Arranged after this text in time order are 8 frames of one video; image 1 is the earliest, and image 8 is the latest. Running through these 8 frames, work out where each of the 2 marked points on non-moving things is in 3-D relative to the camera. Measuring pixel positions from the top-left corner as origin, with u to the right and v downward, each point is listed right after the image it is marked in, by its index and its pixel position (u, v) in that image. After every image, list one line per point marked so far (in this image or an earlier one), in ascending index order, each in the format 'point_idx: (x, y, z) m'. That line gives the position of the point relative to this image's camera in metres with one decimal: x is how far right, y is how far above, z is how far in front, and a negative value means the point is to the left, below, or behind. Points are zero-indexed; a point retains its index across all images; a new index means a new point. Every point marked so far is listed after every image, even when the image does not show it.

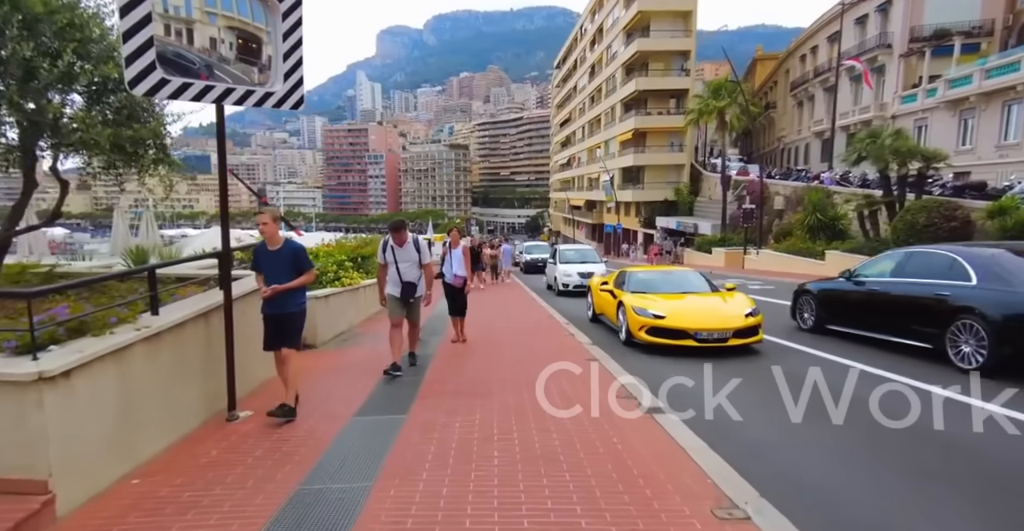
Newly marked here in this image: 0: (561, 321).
0: (+0.9, -1.1, +11.9) m
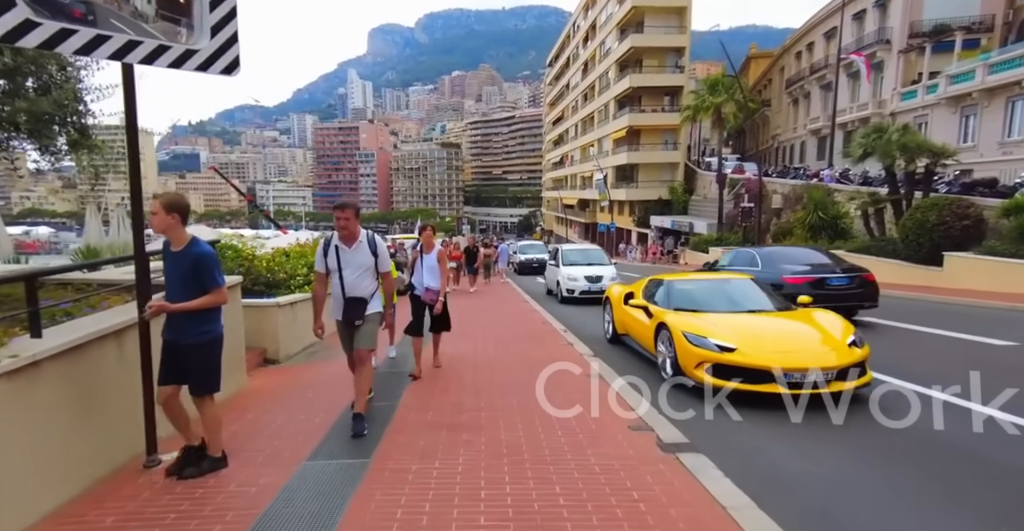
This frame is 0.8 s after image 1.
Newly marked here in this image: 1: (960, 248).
0: (+0.7, -1.1, +11.0) m
1: (+13.1, +0.5, +16.3) m
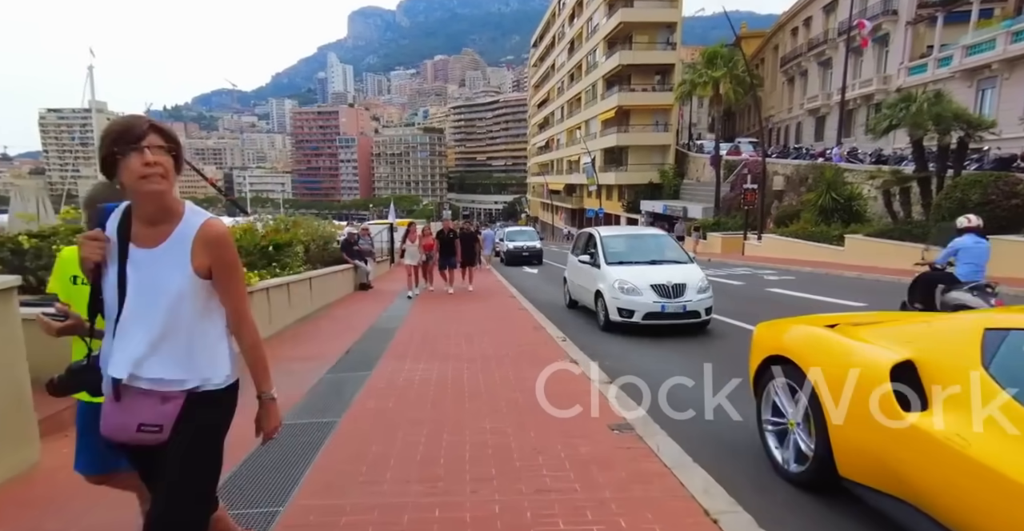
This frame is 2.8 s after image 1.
0: (+0.5, -1.0, +8.7) m
1: (+12.7, +0.9, +14.3) m
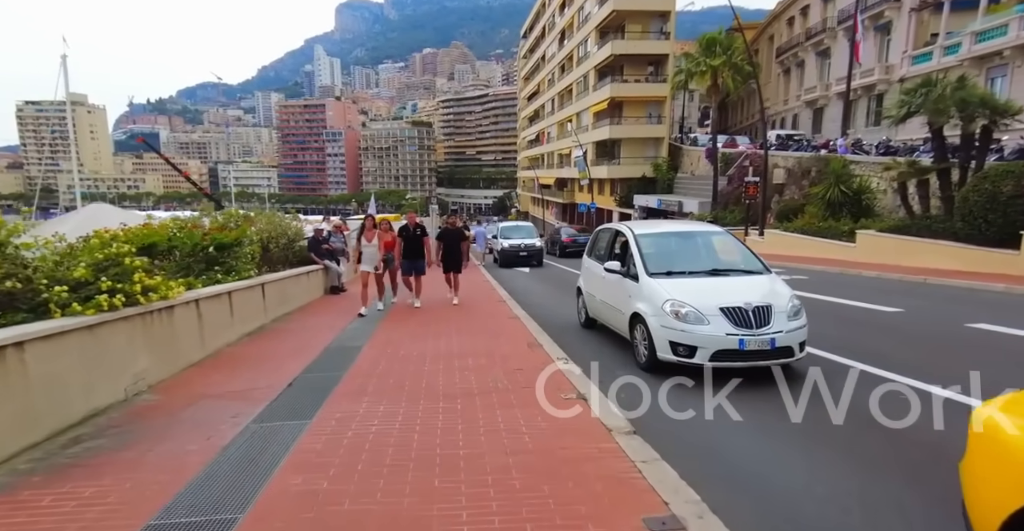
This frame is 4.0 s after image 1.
0: (+0.3, -1.0, +7.3) m
1: (+12.5, +0.9, +13.1) m
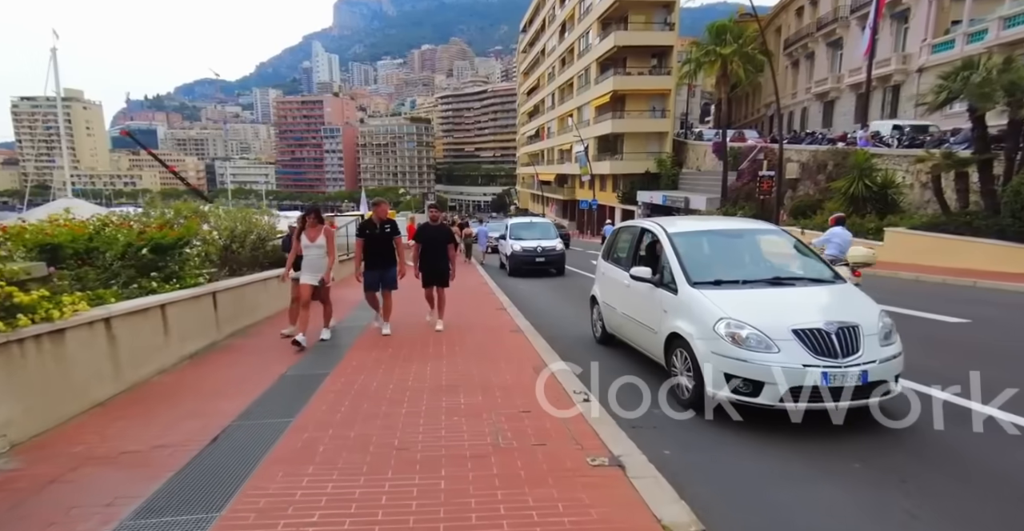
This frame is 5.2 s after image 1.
0: (+0.4, -1.1, +5.8) m
1: (+12.5, +0.9, +11.7) m
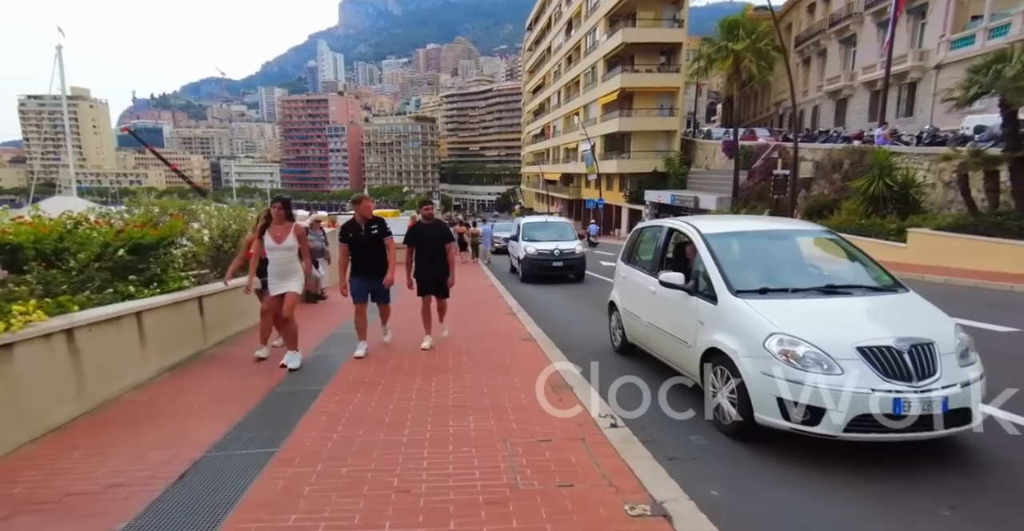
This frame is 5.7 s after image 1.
0: (+0.5, -1.1, +5.2) m
1: (+12.7, +0.8, +11.0) m
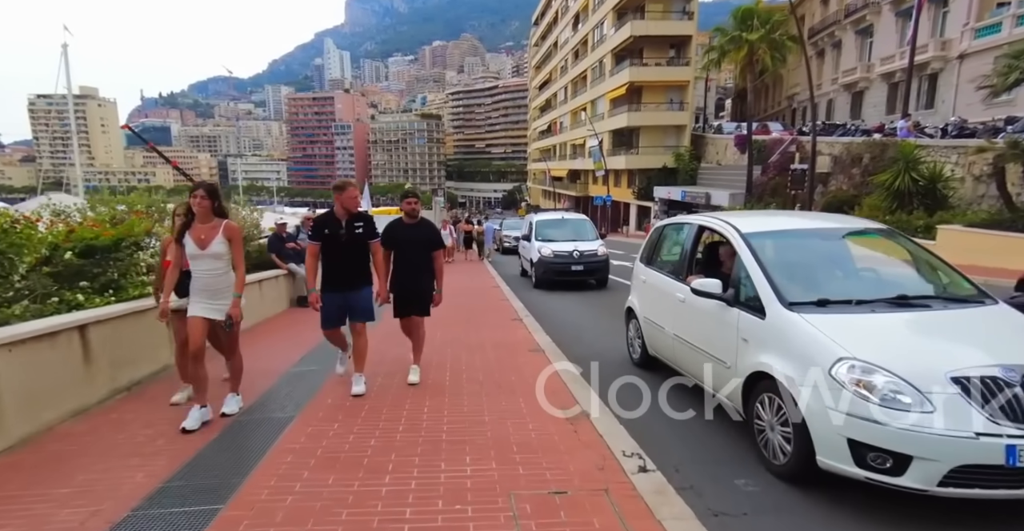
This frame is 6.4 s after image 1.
0: (+0.5, -1.1, +4.5) m
1: (+12.8, +0.8, +10.1) m
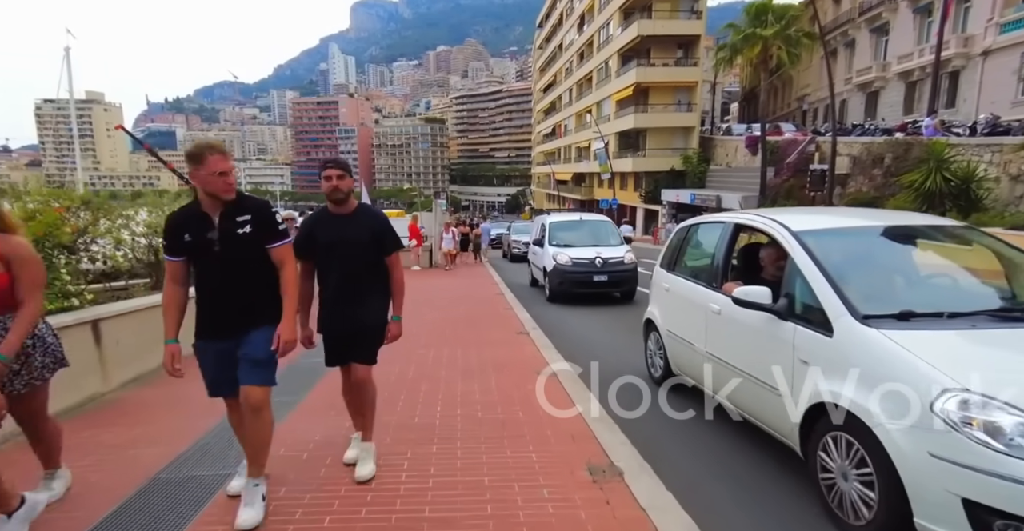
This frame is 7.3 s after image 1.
0: (+0.6, -1.2, +3.4) m
1: (+12.9, +0.7, +8.9) m
